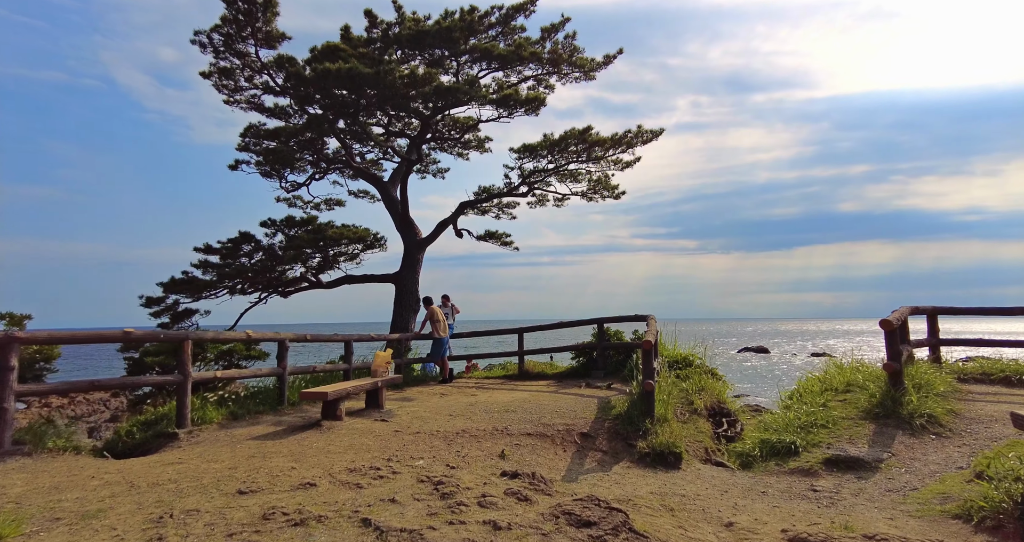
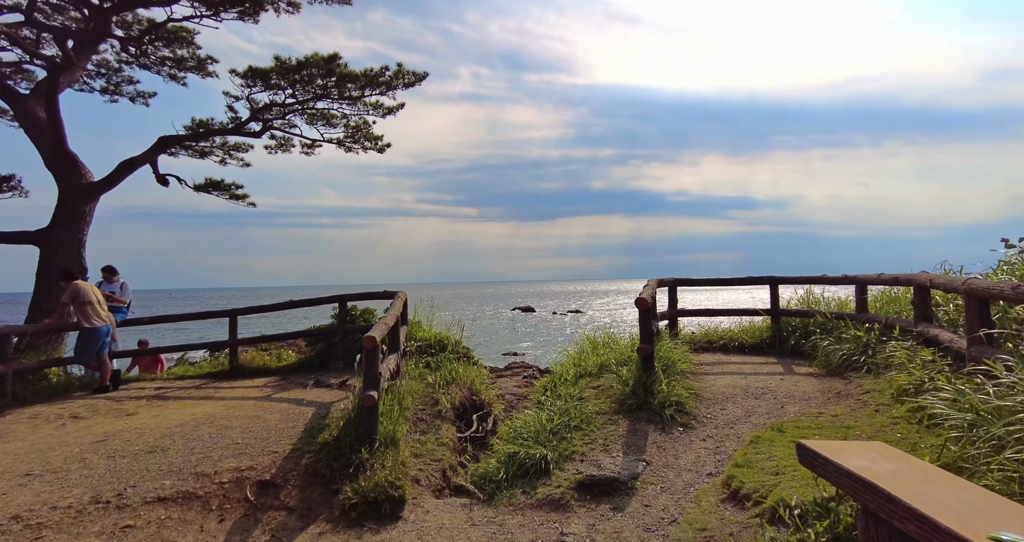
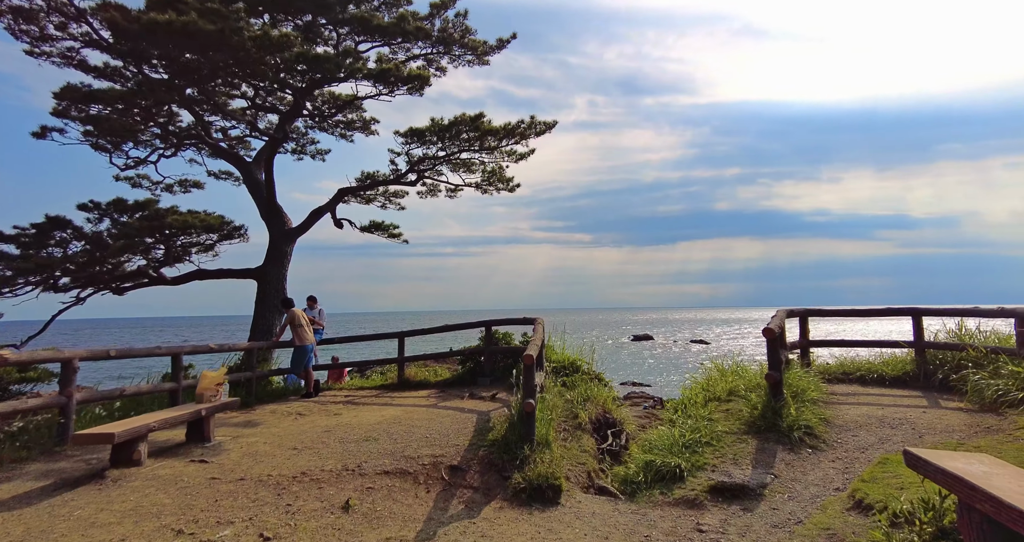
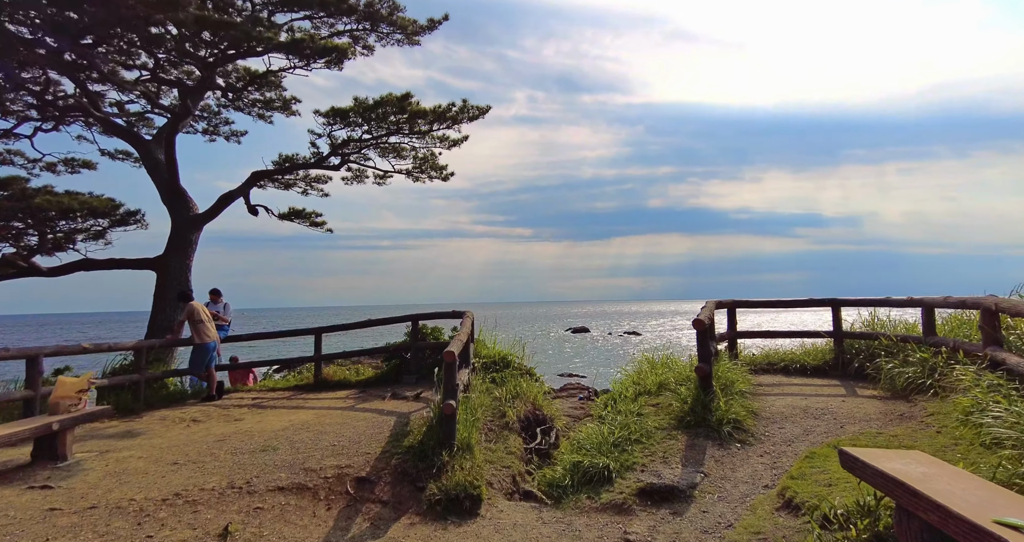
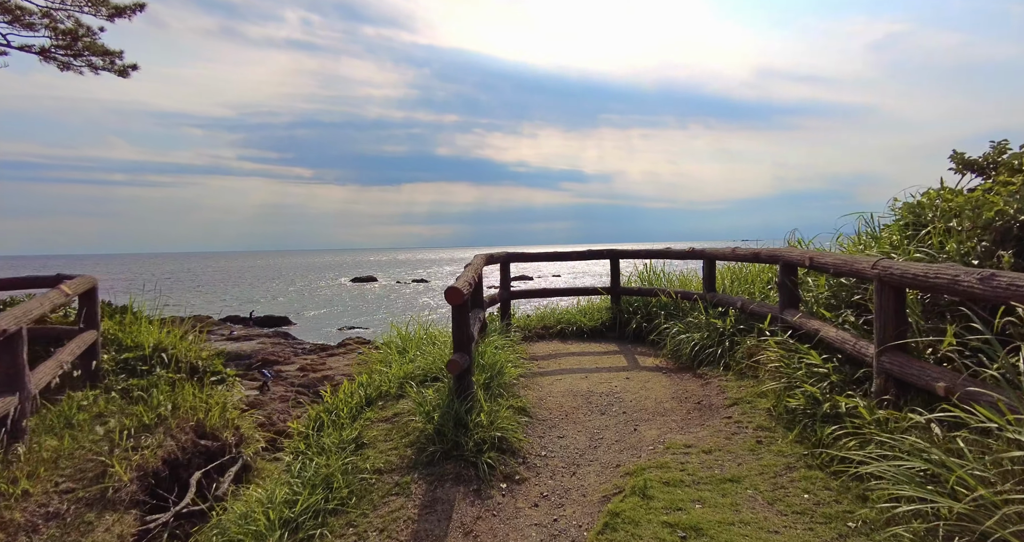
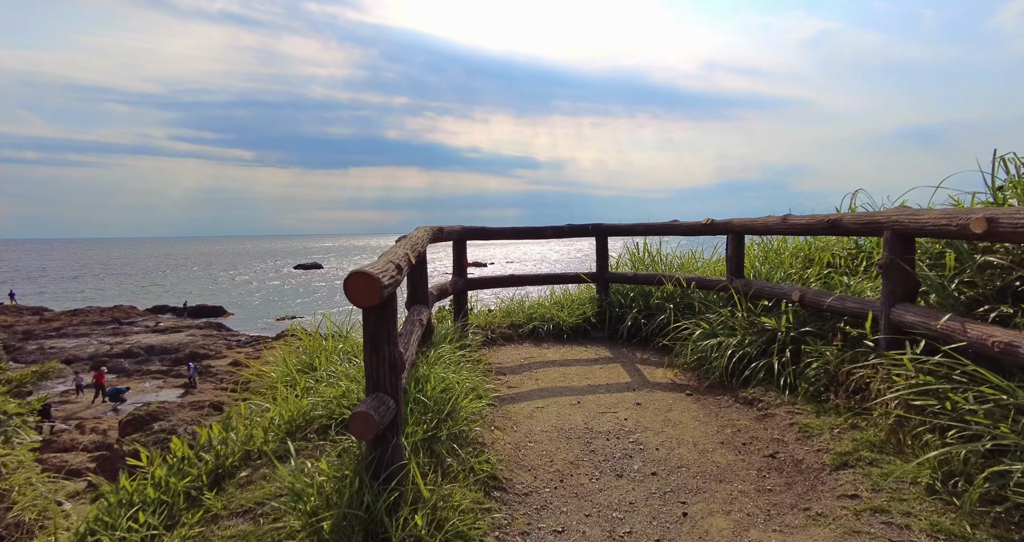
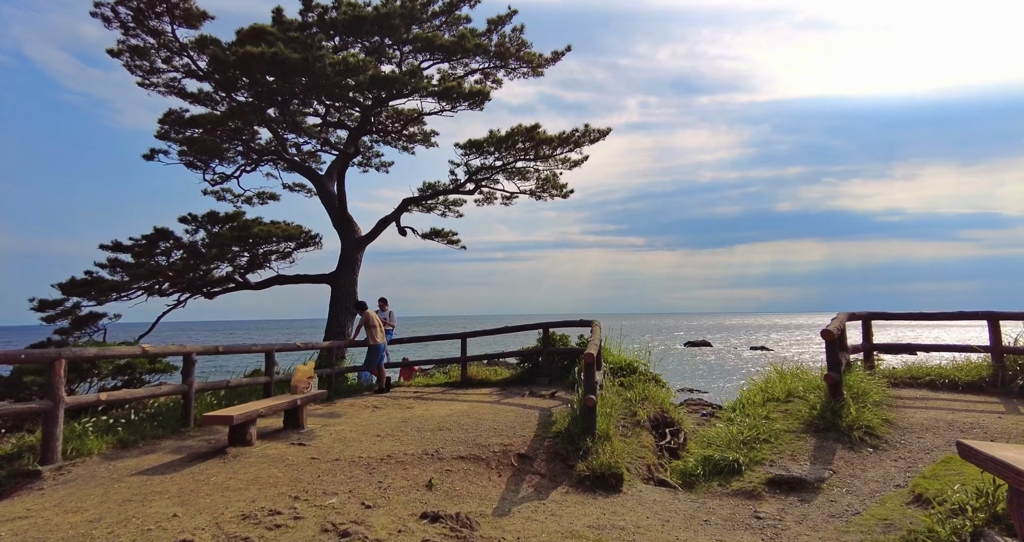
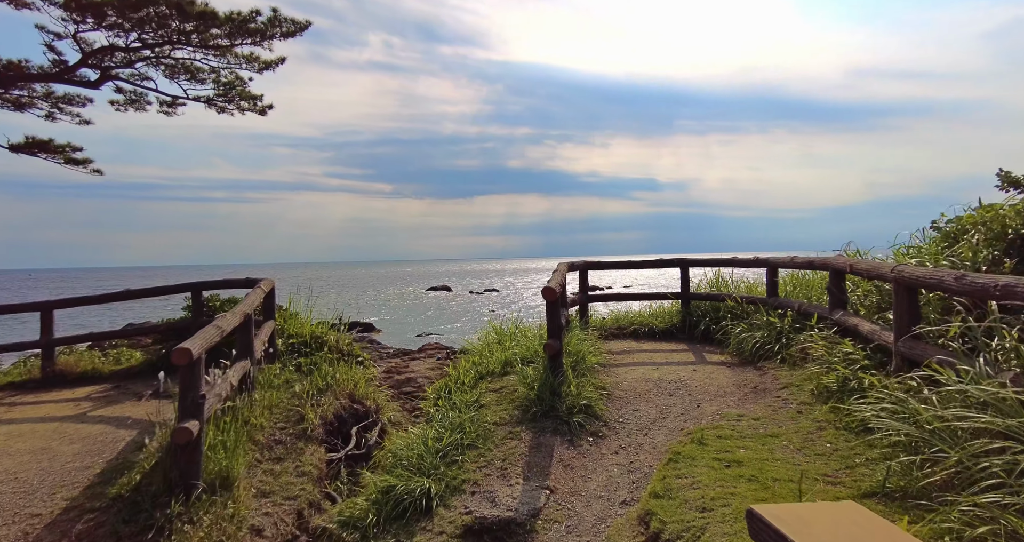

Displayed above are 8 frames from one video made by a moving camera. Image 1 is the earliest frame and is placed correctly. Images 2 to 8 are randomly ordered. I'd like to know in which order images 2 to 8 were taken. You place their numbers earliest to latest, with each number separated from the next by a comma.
7, 3, 4, 2, 8, 5, 6
